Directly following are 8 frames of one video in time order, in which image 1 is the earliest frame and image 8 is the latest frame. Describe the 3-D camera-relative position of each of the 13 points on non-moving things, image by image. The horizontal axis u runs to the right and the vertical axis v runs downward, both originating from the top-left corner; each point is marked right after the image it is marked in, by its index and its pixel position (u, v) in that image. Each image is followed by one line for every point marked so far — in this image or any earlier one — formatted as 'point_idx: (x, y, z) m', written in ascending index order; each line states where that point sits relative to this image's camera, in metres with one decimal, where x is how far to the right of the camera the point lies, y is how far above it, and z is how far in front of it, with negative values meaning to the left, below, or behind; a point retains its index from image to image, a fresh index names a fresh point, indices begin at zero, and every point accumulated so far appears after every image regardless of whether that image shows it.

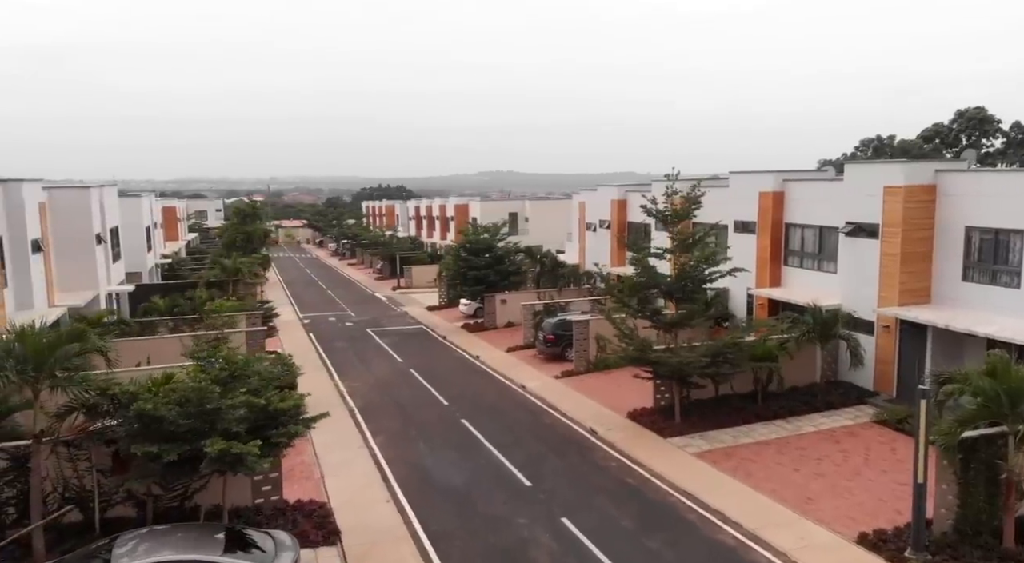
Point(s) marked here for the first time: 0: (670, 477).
0: (+3.0, -3.7, +15.3) m
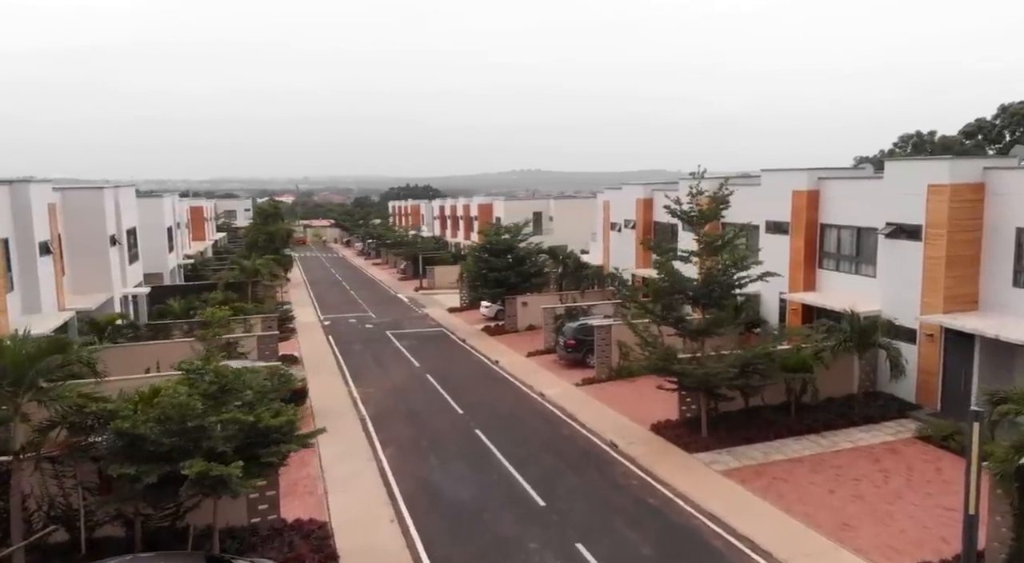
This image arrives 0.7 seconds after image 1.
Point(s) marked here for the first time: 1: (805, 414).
0: (+3.2, -3.8, +14.3) m
1: (+6.4, -2.9, +17.8) m
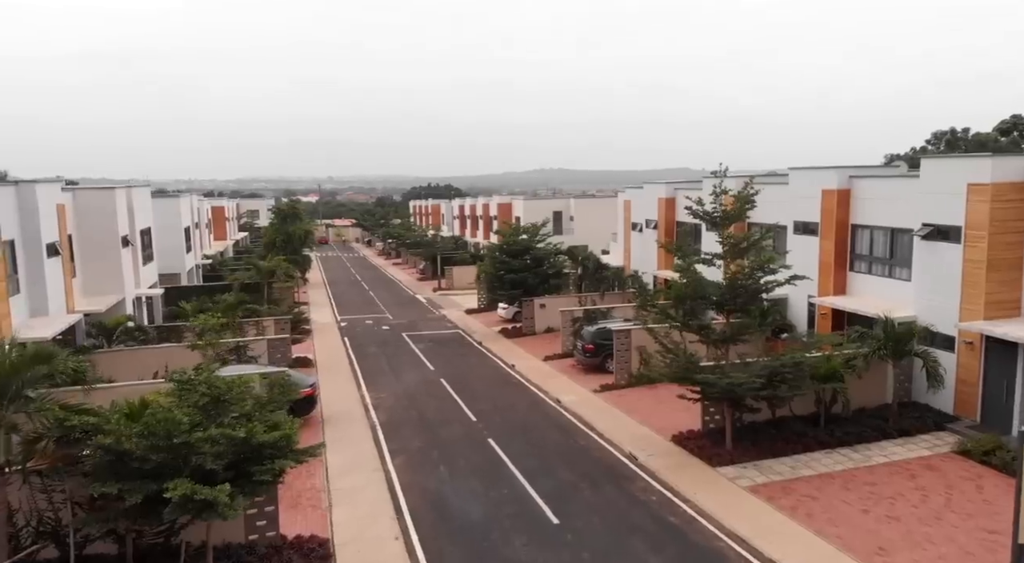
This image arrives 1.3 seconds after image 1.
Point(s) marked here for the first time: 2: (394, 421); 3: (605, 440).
0: (+3.4, -3.9, +13.5) m
1: (+6.7, -3.0, +16.9) m
2: (-2.9, -3.4, +19.9) m
3: (+2.0, -3.5, +17.8) m
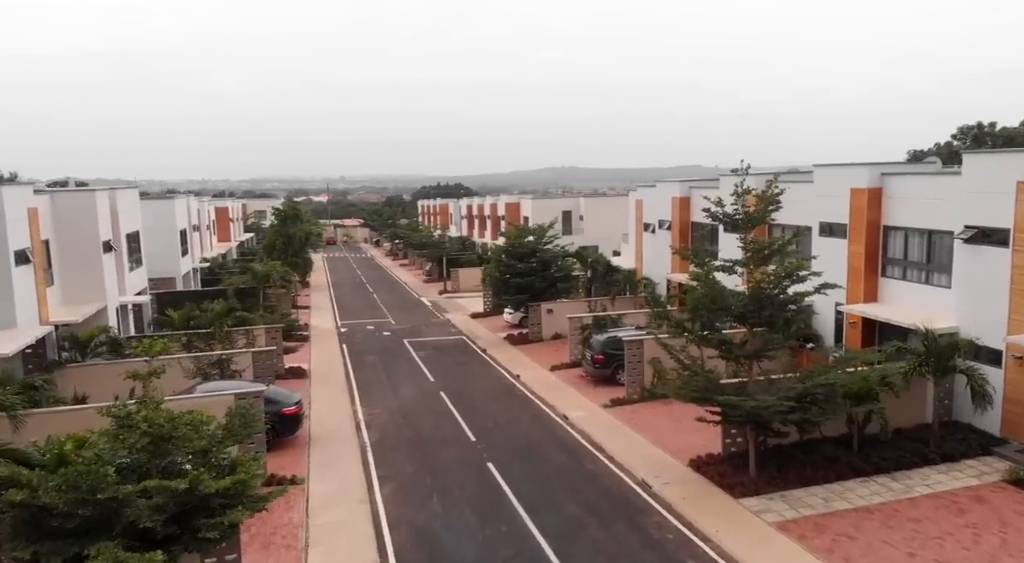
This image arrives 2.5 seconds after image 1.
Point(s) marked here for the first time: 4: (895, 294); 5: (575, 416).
0: (+3.4, -4.1, +11.9) m
1: (+6.7, -3.2, +15.2) m
2: (-2.8, -3.6, +18.4) m
3: (+2.1, -3.6, +16.2) m
4: (+8.7, -0.3, +18.4) m
5: (+1.5, -3.3, +19.6) m
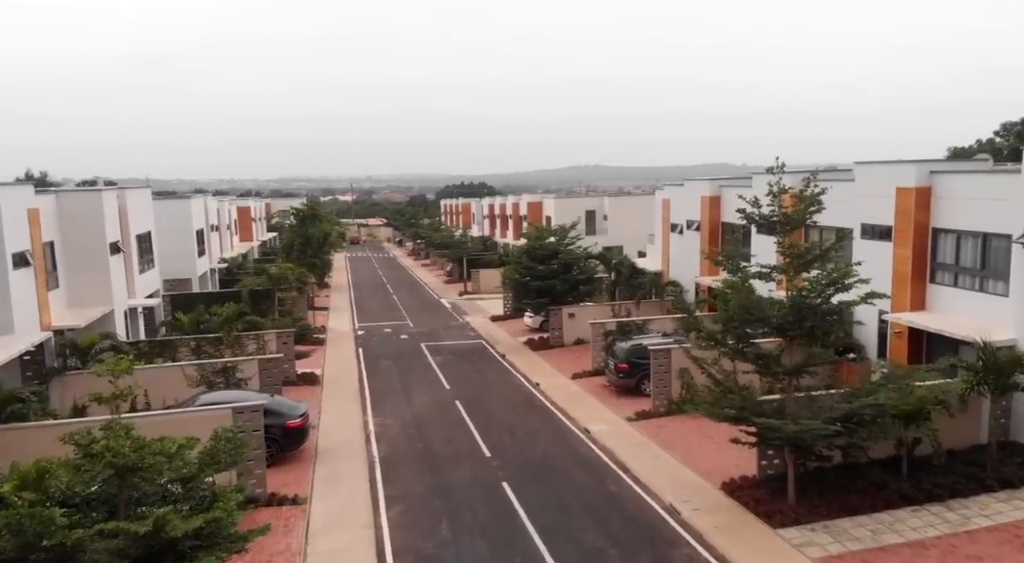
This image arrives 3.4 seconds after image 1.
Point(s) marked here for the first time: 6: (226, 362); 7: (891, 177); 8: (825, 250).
0: (+3.6, -4.2, +10.6) m
1: (+7.0, -3.3, +13.9) m
2: (-2.5, -3.7, +17.3) m
3: (+2.4, -3.8, +15.0) m
4: (+9.1, -0.4, +17.0) m
5: (+1.9, -3.4, +18.4) m
6: (-6.8, -2.0, +19.5) m
7: (+8.4, +2.3, +18.1) m
8: (+5.1, +0.5, +13.2) m
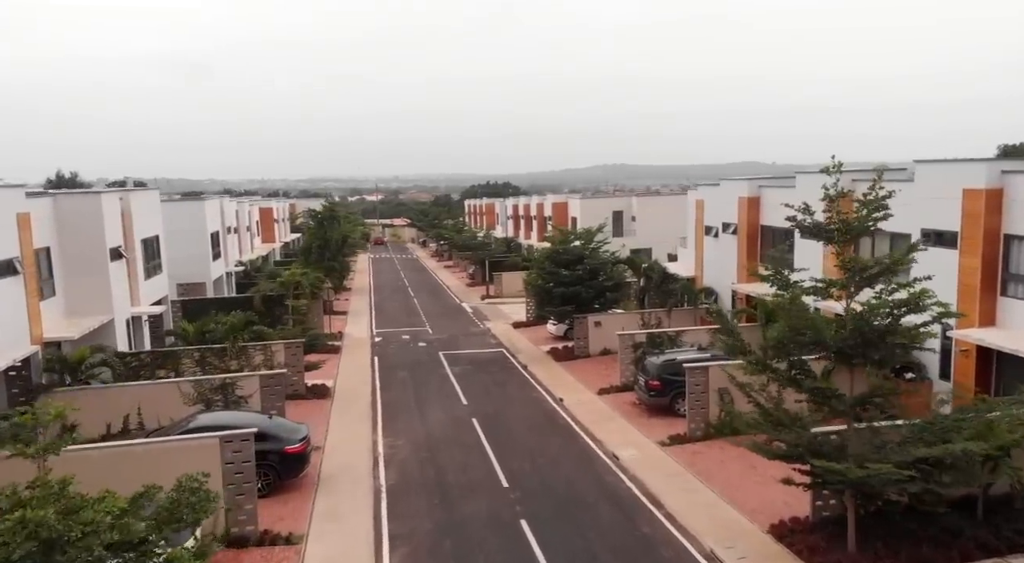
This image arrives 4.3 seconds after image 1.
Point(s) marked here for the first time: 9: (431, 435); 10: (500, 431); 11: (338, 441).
0: (+3.7, -4.4, +8.9) m
1: (+7.3, -3.5, +12.0) m
2: (-2.1, -3.9, +15.8) m
3: (+2.7, -4.0, +13.3) m
4: (+9.4, -0.7, +15.1) m
5: (+2.4, -3.6, +16.8) m
6: (-6.4, -2.2, +18.1) m
7: (+8.8, +2.1, +16.2) m
8: (+5.4, +0.3, +11.5) m
9: (-1.9, -3.6, +18.9) m
10: (-0.3, -3.5, +19.1) m
11: (-4.0, -3.7, +18.9) m
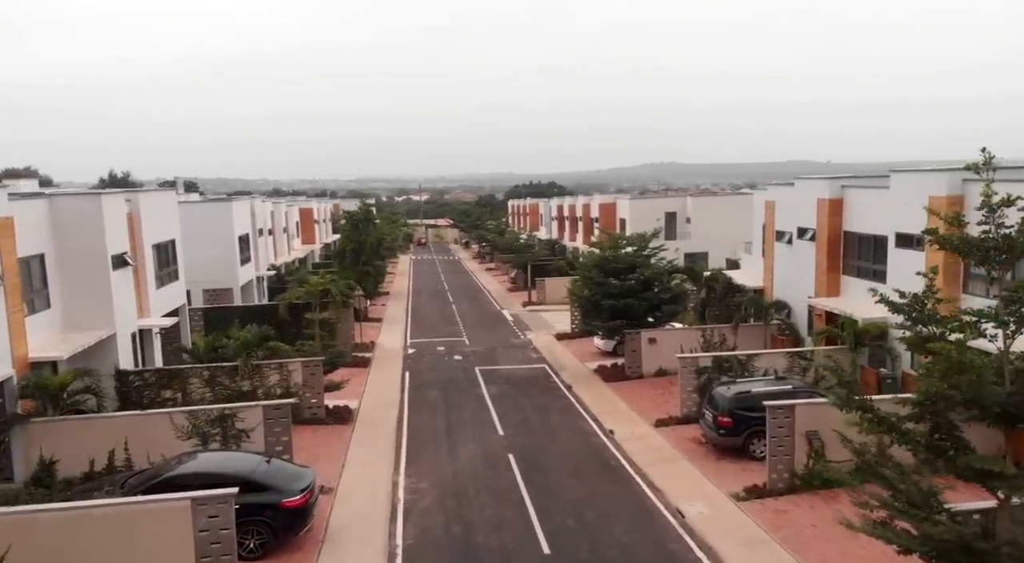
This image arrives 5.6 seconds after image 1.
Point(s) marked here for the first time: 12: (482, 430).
0: (+4.0, -4.8, +5.9) m
1: (+7.7, -3.9, +8.9) m
2: (-1.4, -4.3, +13.1) m
3: (+3.2, -4.3, +10.4) m
4: (+10.1, -1.0, +11.9) m
5: (+3.1, -3.9, +13.9) m
6: (-5.5, -2.5, +15.7) m
7: (+9.5, +1.7, +12.9) m
8: (+5.8, -0.1, +8.4) m
9: (-1.0, -3.9, +16.2) m
10: (+0.6, -3.9, +16.3) m
11: (-3.2, -4.0, +16.4) m
12: (-0.7, -3.6, +19.8) m
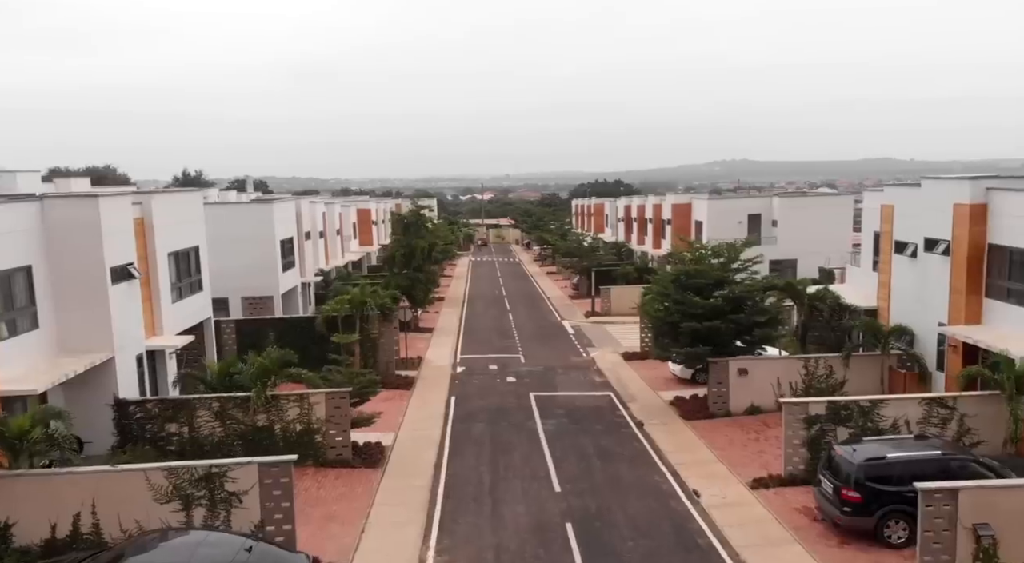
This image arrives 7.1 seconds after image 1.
0: (+4.1, -5.3, +2.2) m
1: (+8.0, -4.4, +4.8) m
2: (-0.7, -4.7, +9.8) m
3: (+3.7, -4.8, +6.7) m
4: (+10.6, -1.6, +7.6) m
5: (+3.8, -4.4, +10.2) m
6: (-4.7, -2.9, +12.6) m
7: (+10.2, +1.2, +8.7) m
8: (+6.1, -0.6, +4.5) m
9: (-0.1, -4.3, +12.8) m
10: (+1.5, -4.3, +12.8) m
11: (-2.3, -4.5, +13.1) m
12: (+0.5, -4.1, +16.3) m
